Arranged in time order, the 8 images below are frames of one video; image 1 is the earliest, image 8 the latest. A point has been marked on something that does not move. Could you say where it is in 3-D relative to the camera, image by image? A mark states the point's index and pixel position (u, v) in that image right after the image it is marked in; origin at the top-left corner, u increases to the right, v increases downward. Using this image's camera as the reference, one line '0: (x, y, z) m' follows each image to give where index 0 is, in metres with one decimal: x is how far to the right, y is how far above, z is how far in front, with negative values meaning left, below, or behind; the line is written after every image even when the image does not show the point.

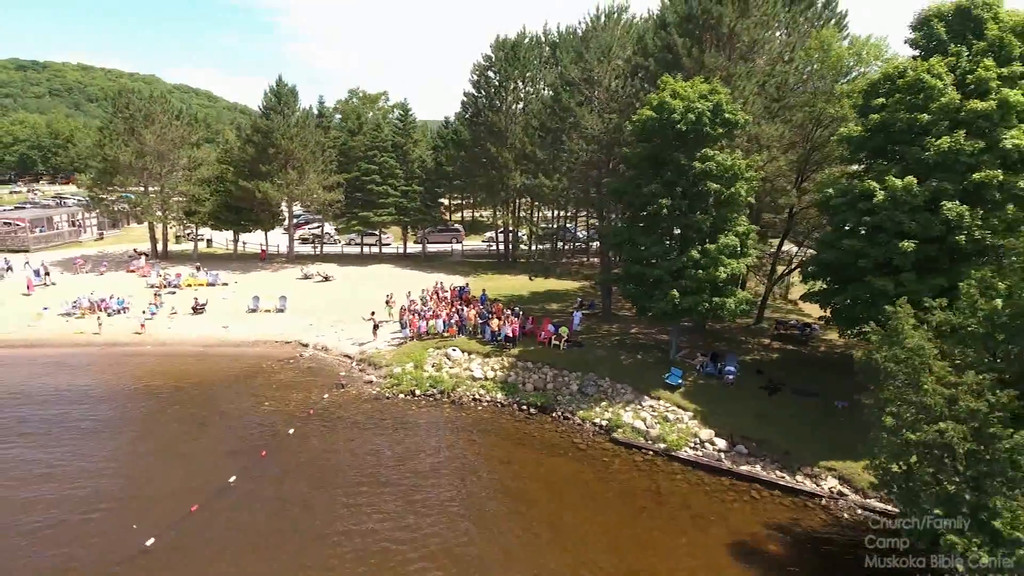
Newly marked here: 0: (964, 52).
0: (+11.6, +6.0, +16.8) m
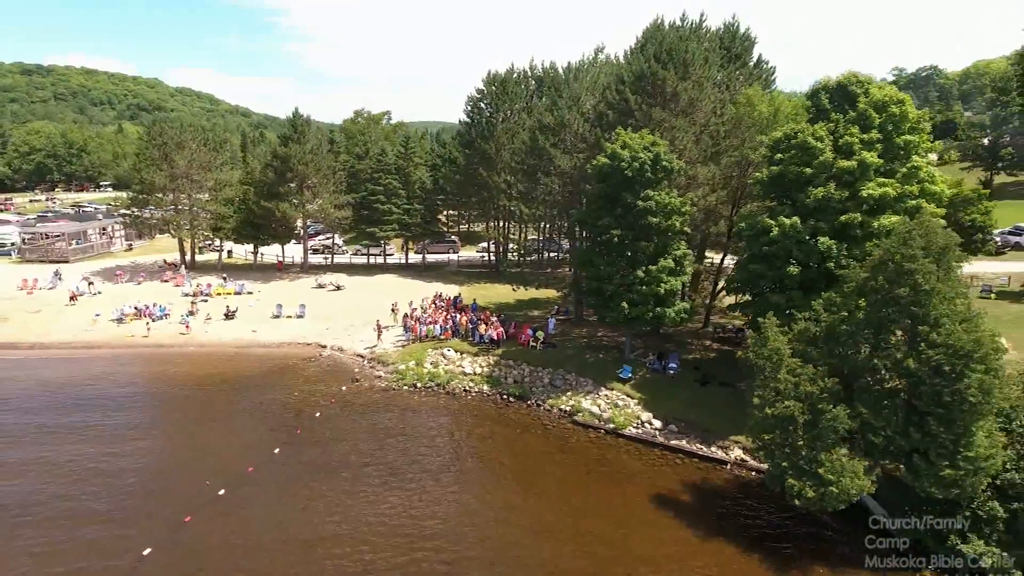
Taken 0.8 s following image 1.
0: (+10.9, +5.6, +21.8) m
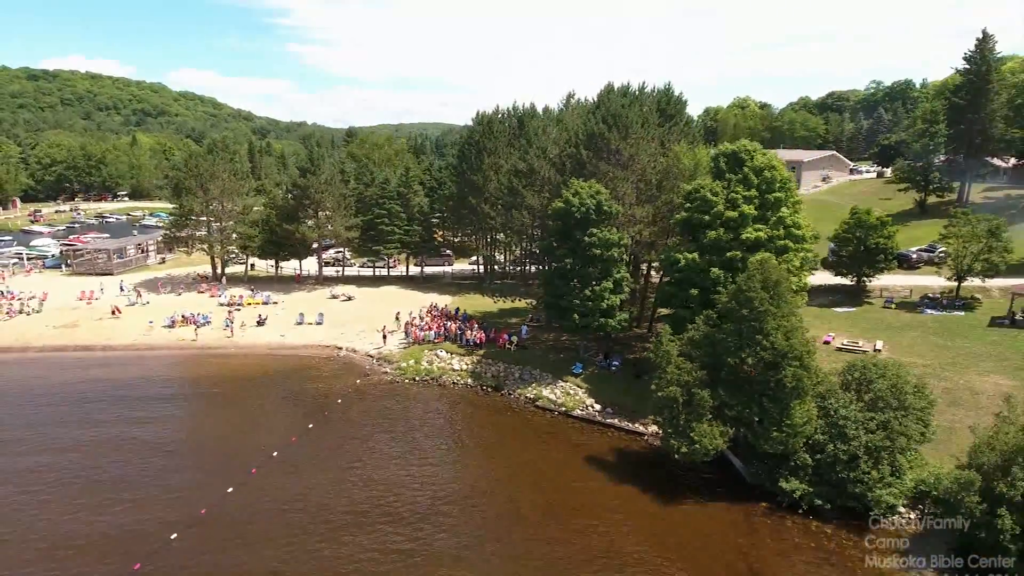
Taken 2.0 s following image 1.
0: (+9.8, +4.8, +29.2) m
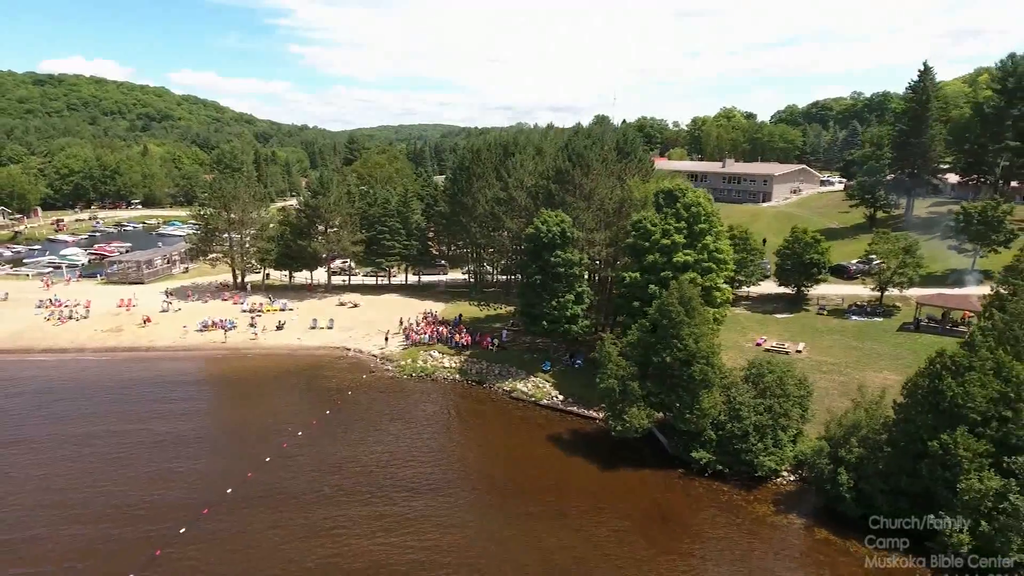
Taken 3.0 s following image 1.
0: (+8.6, +4.1, +36.1) m
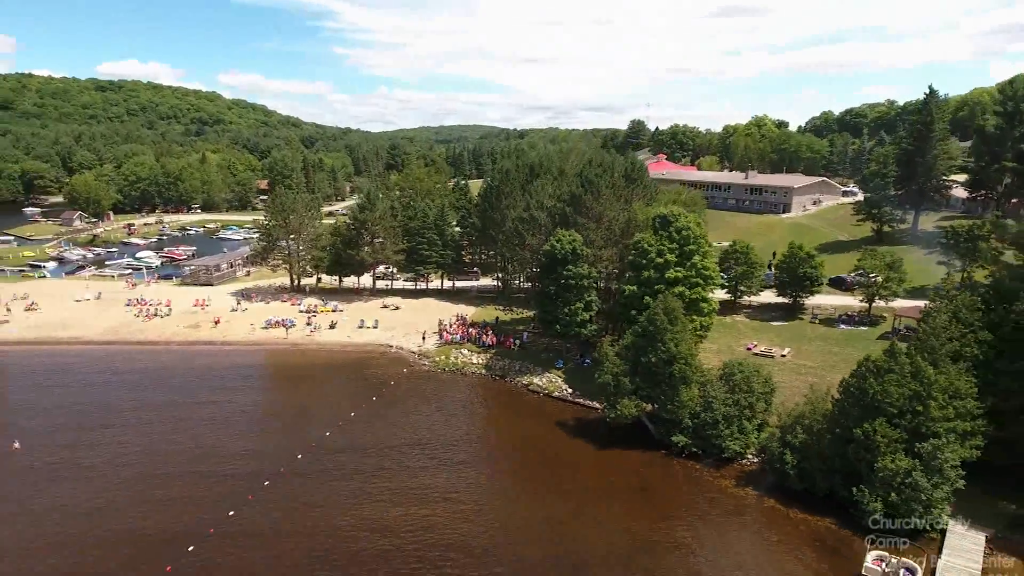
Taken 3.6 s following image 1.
0: (+9.7, +3.4, +42.3) m
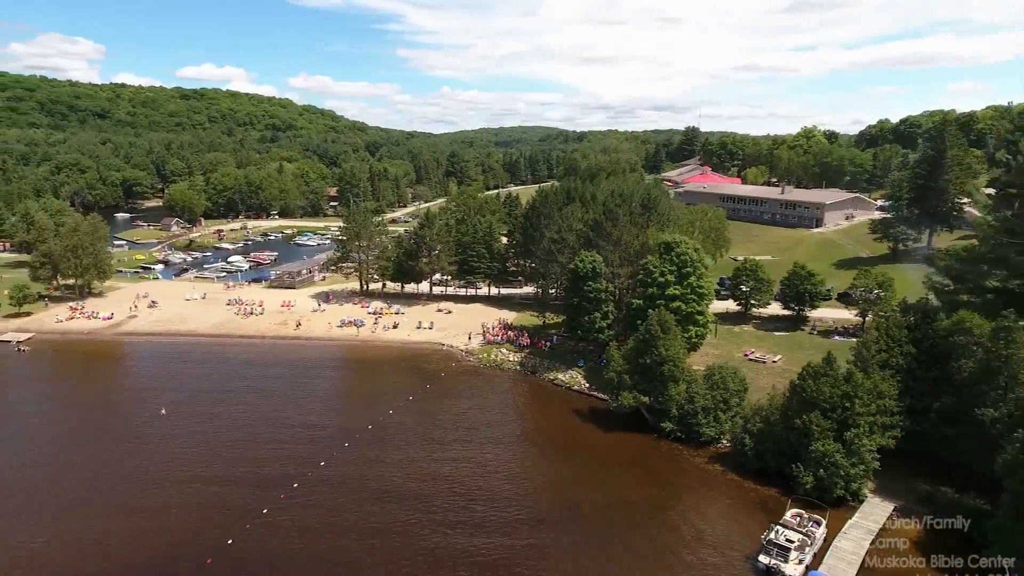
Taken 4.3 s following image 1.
0: (+12.0, +2.2, +51.1) m
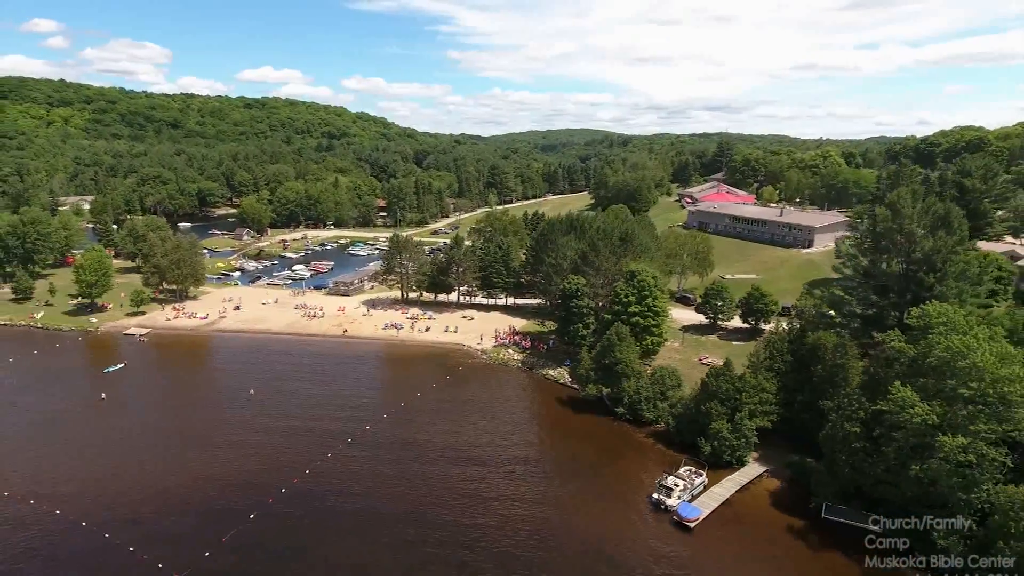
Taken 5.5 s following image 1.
0: (+11.9, +0.4, +66.3) m
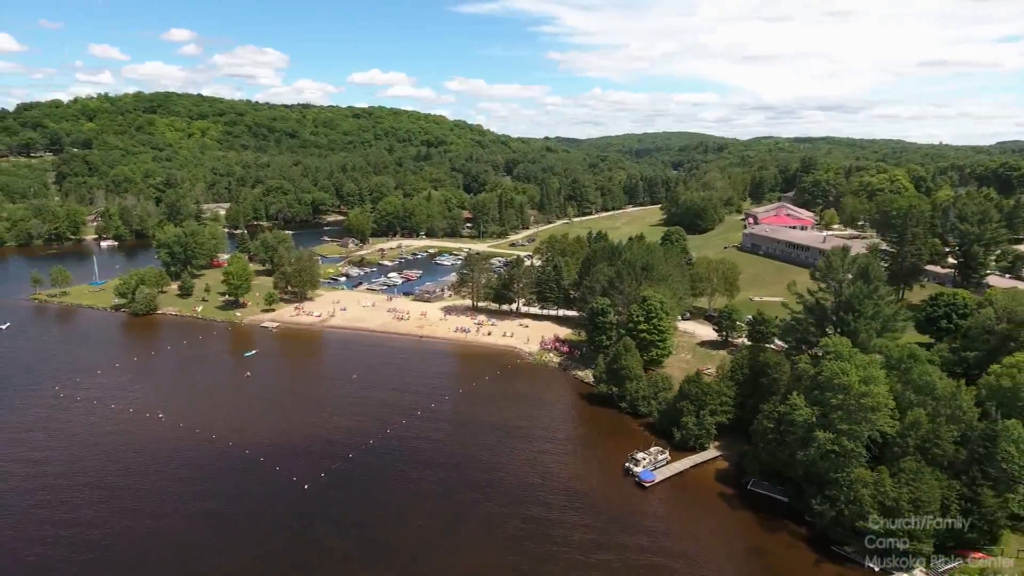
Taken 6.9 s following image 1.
0: (+16.5, -2.4, +83.8) m
